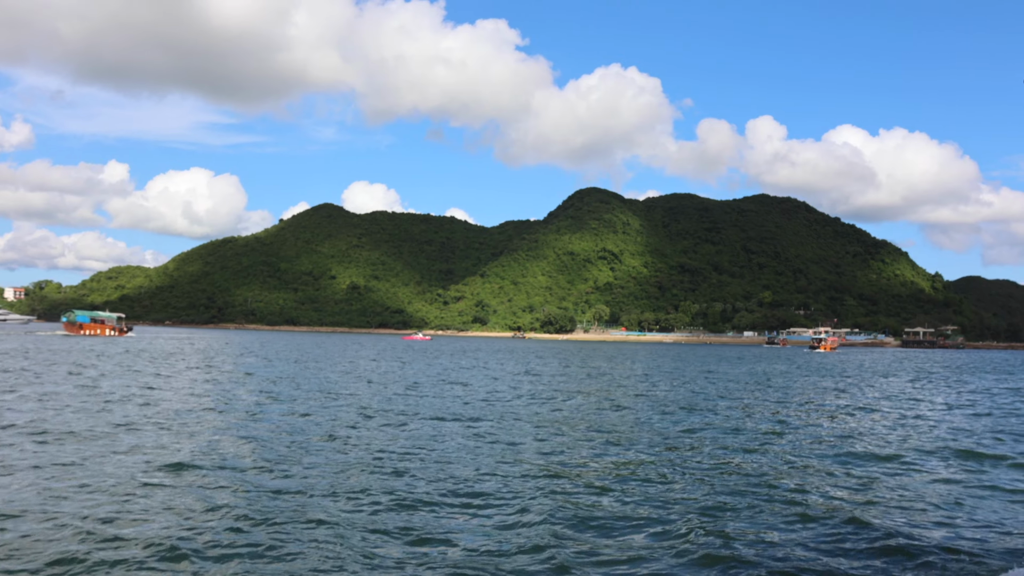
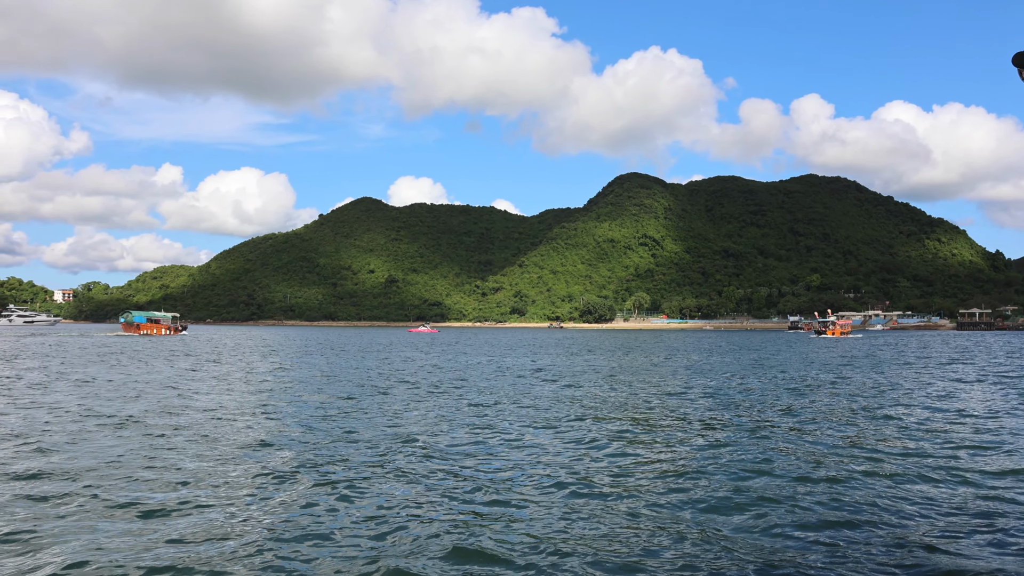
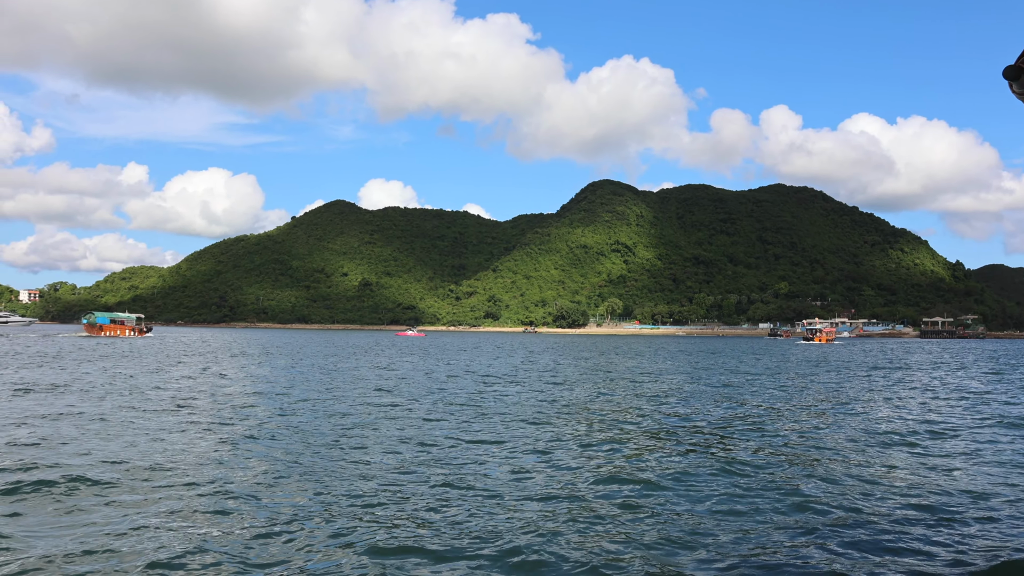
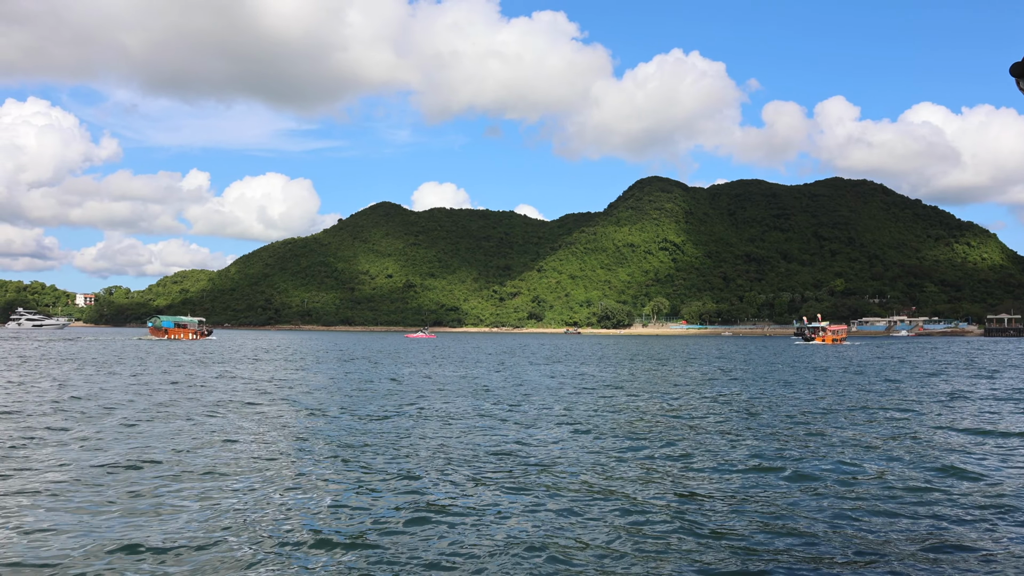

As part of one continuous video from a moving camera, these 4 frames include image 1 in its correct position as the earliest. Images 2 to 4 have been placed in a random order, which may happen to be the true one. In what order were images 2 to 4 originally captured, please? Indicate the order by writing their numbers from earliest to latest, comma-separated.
3, 2, 4
